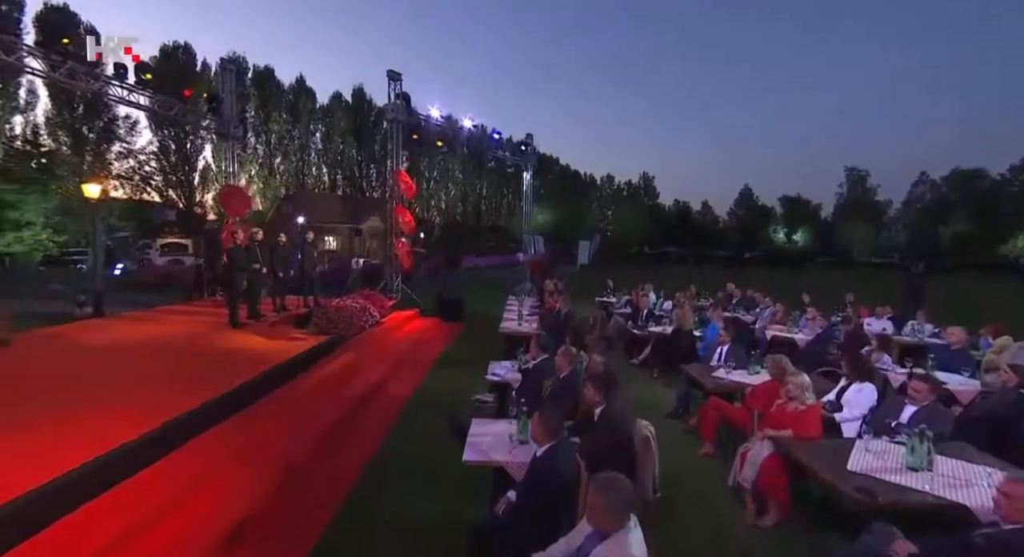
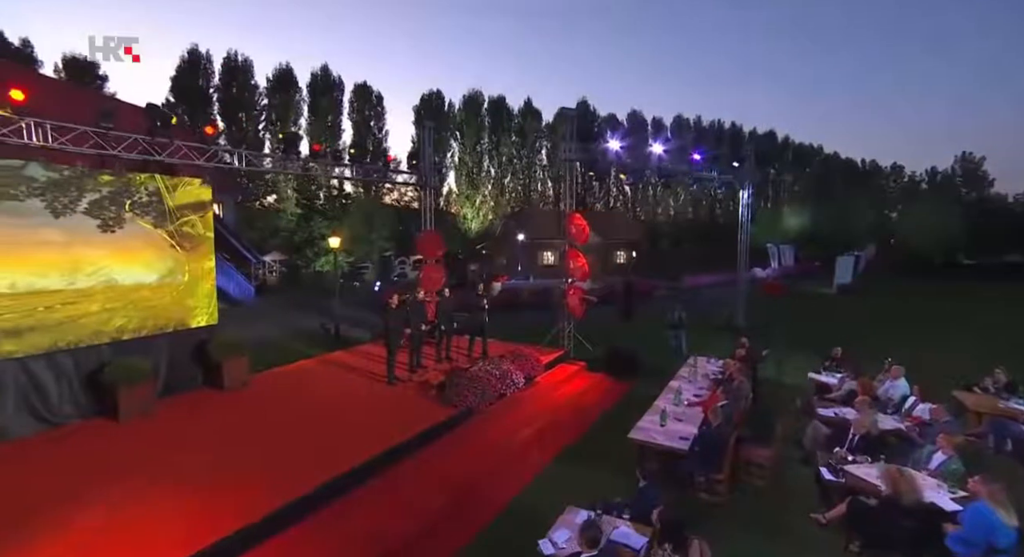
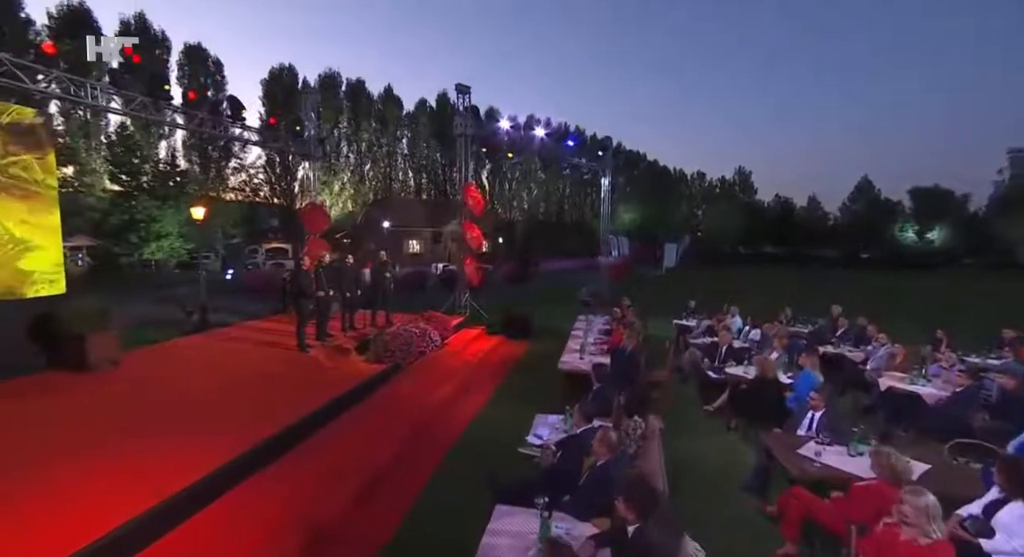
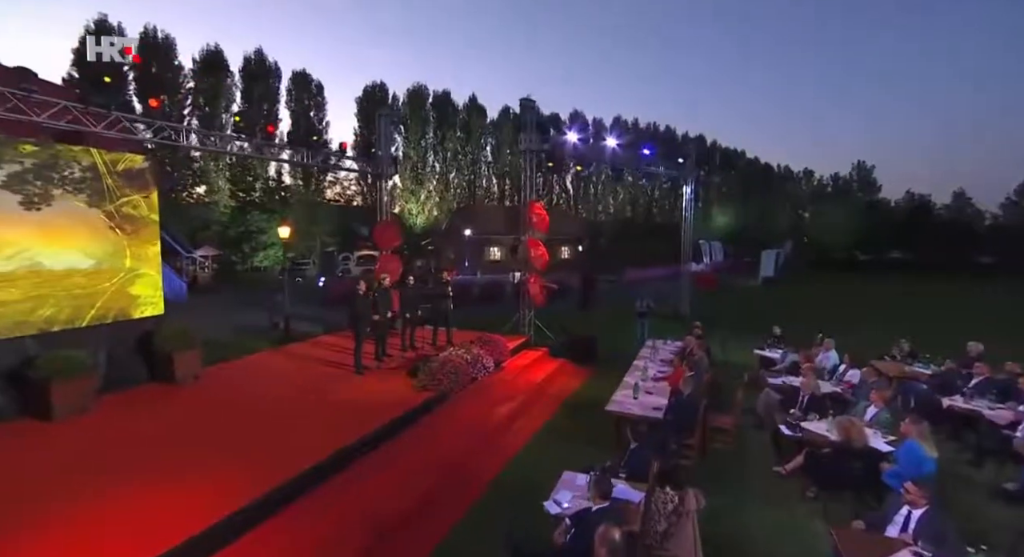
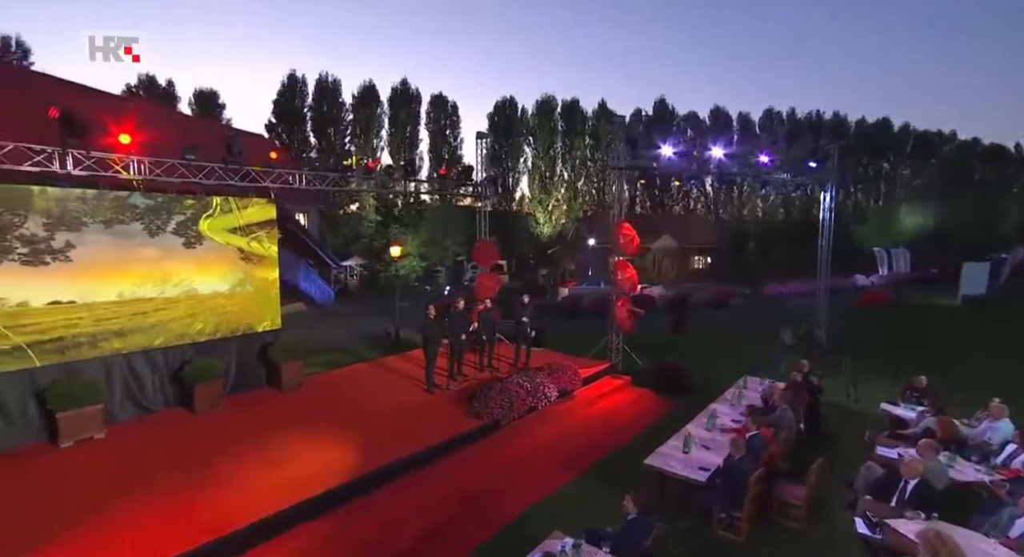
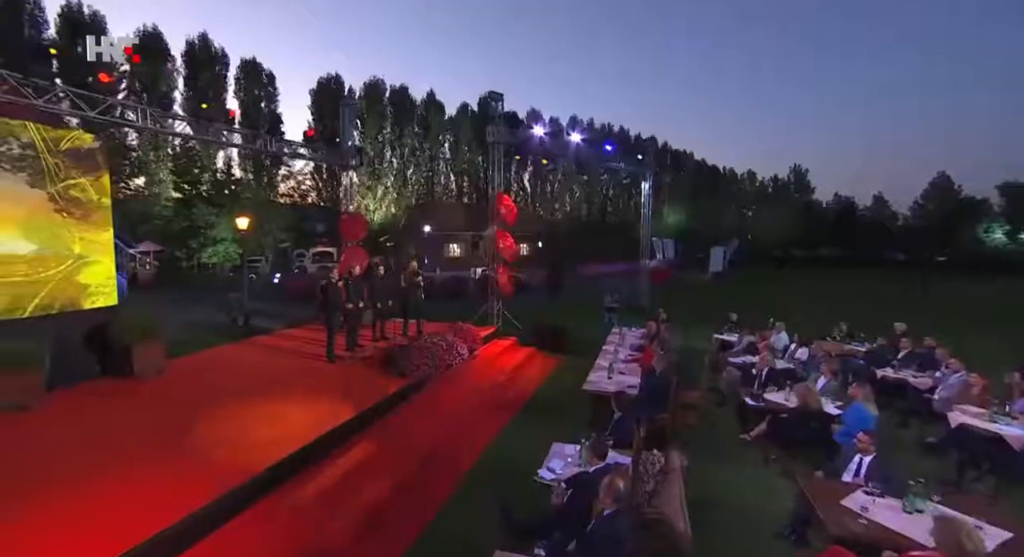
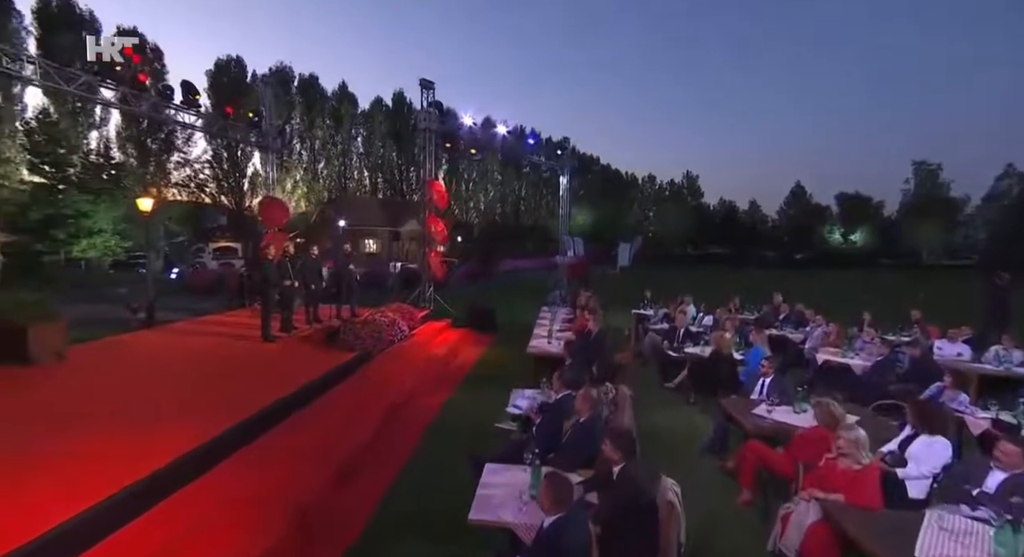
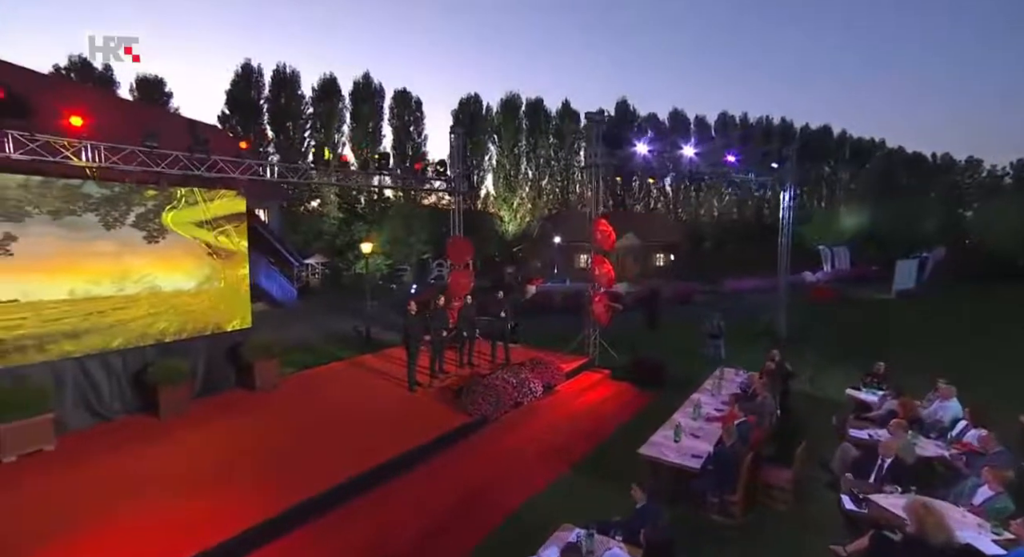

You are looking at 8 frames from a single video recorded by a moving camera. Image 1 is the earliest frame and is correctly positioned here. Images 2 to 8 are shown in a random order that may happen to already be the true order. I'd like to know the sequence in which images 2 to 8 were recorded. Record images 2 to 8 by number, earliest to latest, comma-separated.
7, 3, 6, 4, 2, 8, 5
